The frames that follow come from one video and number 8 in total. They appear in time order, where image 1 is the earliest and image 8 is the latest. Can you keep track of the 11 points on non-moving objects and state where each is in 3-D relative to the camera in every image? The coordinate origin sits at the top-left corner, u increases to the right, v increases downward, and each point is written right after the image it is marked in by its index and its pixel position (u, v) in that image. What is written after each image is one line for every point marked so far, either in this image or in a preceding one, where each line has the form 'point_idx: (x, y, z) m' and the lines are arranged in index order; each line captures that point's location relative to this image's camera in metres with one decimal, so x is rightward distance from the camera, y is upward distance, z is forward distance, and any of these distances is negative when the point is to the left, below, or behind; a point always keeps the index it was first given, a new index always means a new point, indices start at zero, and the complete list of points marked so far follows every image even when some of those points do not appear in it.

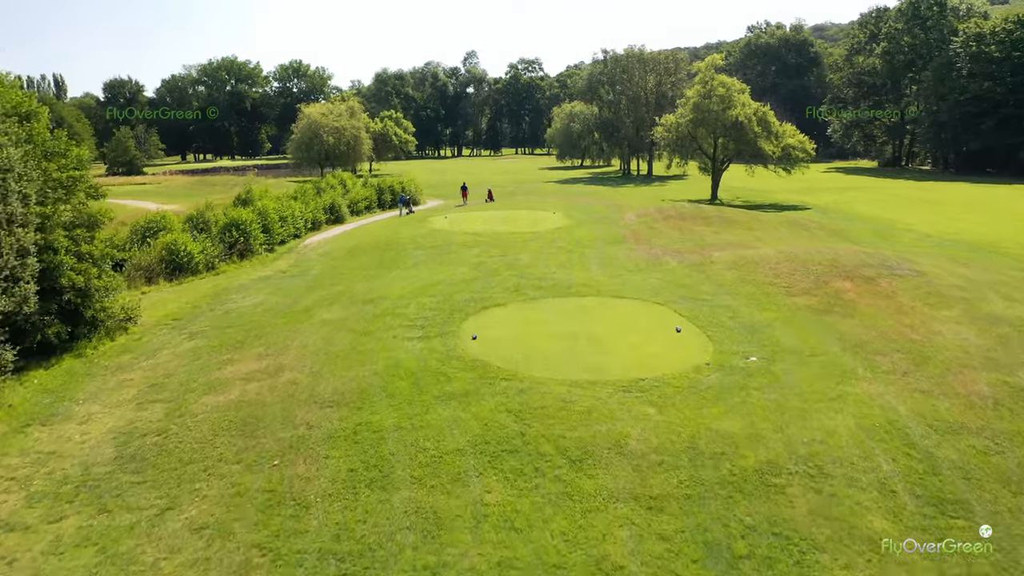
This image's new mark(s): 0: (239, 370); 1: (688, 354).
0: (-4.3, -1.3, +13.1) m
1: (+2.6, -1.0, +12.4) m
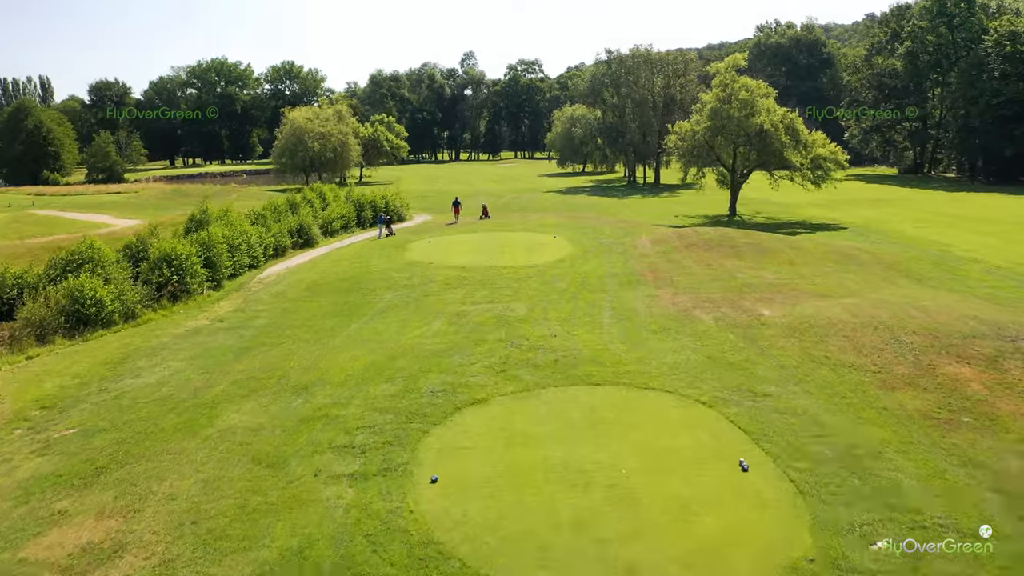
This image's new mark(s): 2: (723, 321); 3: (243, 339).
0: (-4.5, -2.6, +8.4) m
1: (+2.4, -2.2, +7.6) m
2: (+4.1, -0.6, +16.1) m
3: (-5.9, -1.1, +18.3) m
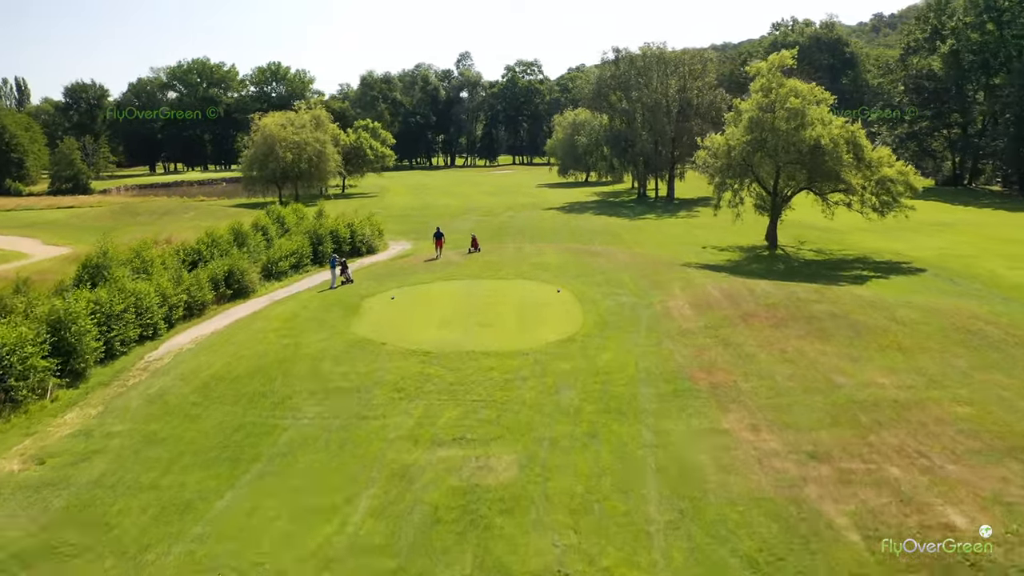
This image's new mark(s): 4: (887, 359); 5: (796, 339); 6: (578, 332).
0: (-4.8, -4.5, +0.9) m
1: (+2.1, -4.1, +0.2) m
2: (+3.8, -2.6, +8.7) m
3: (-6.1, -3.0, +10.9) m
4: (+7.1, -1.3, +15.9) m
5: (+5.7, -1.0, +16.9) m
6: (+1.4, -0.9, +18.4) m
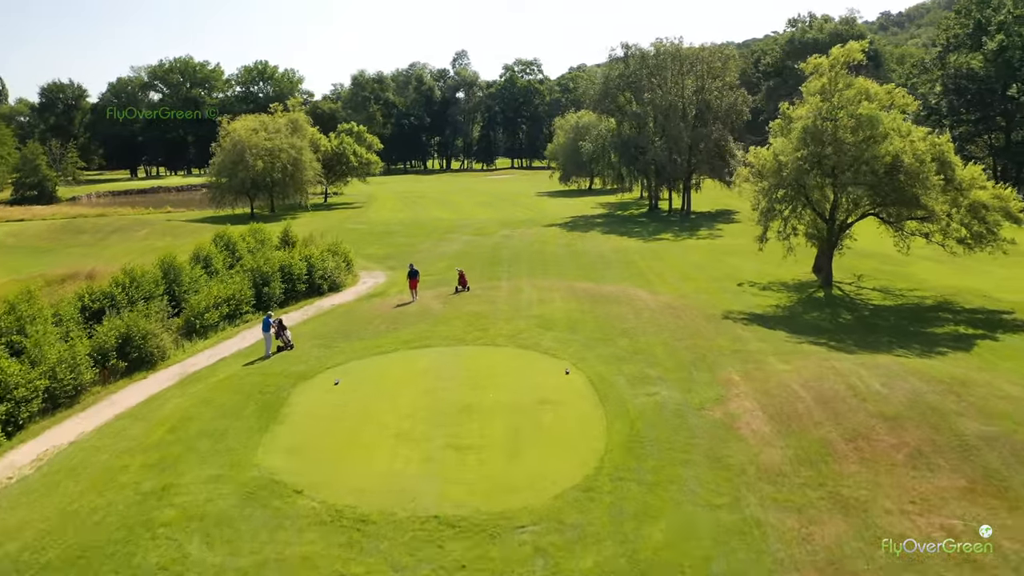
0: (-4.9, -6.1, -5.6) m
1: (+1.9, -5.7, -6.3) m
2: (+3.6, -4.2, +2.2) m
3: (-6.3, -4.6, +4.4) m
4: (+6.9, -2.9, +9.4) m
5: (+5.6, -2.6, +10.4) m
6: (+1.3, -2.5, +11.9) m
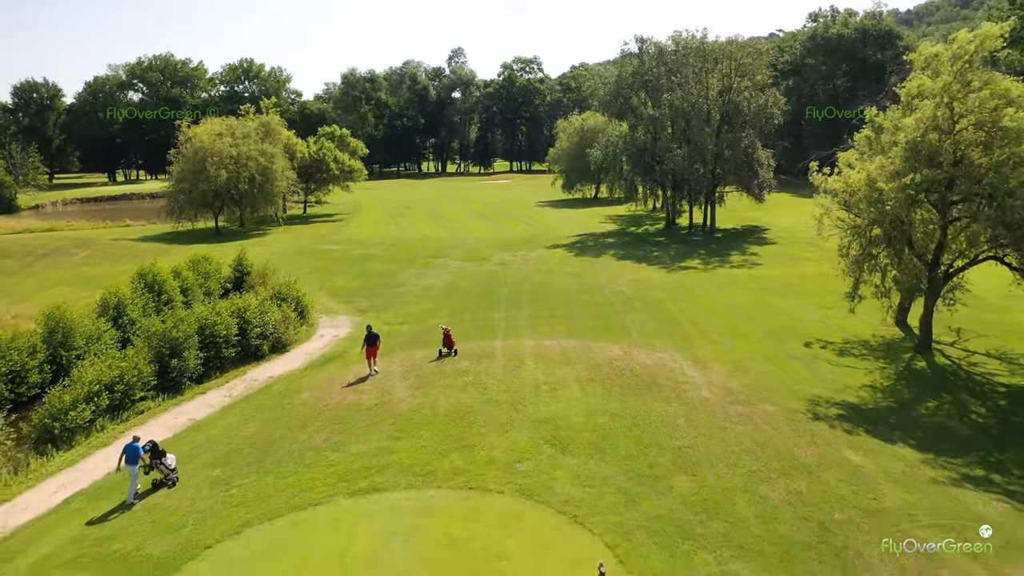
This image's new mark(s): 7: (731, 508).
0: (-4.9, -7.8, -12.5) m
1: (+1.9, -7.4, -13.2) m
2: (+3.6, -5.8, -4.7) m
3: (-6.3, -6.3, -2.5) m
4: (+6.9, -4.6, +2.5) m
5: (+5.5, -4.3, +3.5) m
6: (+1.2, -4.2, +5.0) m
7: (+3.0, -3.0, +11.6) m
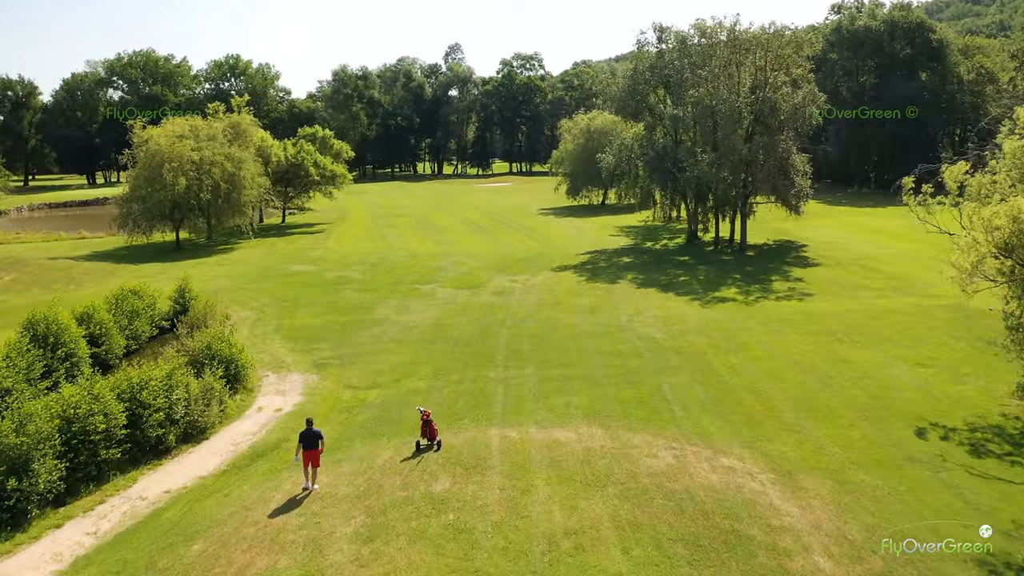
0: (-4.9, -9.1, -18.7) m
1: (+2.0, -8.8, -19.4) m
2: (+3.7, -7.2, -10.9) m
3: (-6.3, -7.6, -8.8) m
4: (+7.0, -5.9, -3.7) m
5: (+5.6, -5.6, -2.7) m
6: (+1.3, -5.5, -1.3) m
7: (+3.1, -4.4, +5.3) m
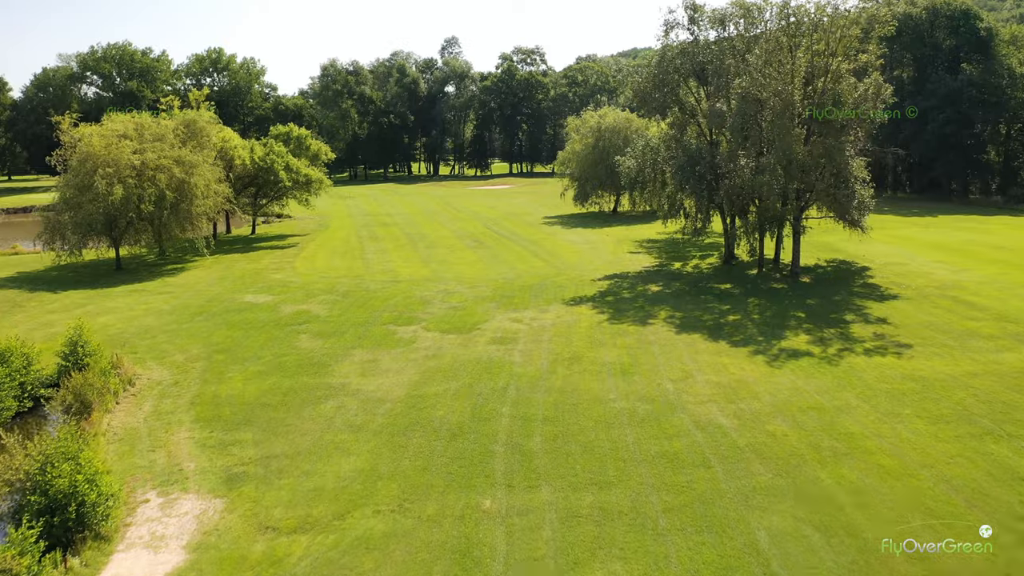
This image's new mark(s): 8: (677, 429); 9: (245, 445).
0: (-4.7, -10.6, -26.1) m
1: (+2.1, -10.2, -26.7) m
2: (+3.8, -8.6, -18.3) m
3: (-6.2, -9.1, -16.1) m
4: (+7.1, -7.4, -11.1) m
5: (+5.7, -7.1, -10.0) m
6: (+1.4, -7.0, -8.6) m
7: (+3.2, -5.8, -2.0) m
8: (+3.3, -2.9, +16.7) m
9: (-5.4, -3.2, +16.7) m
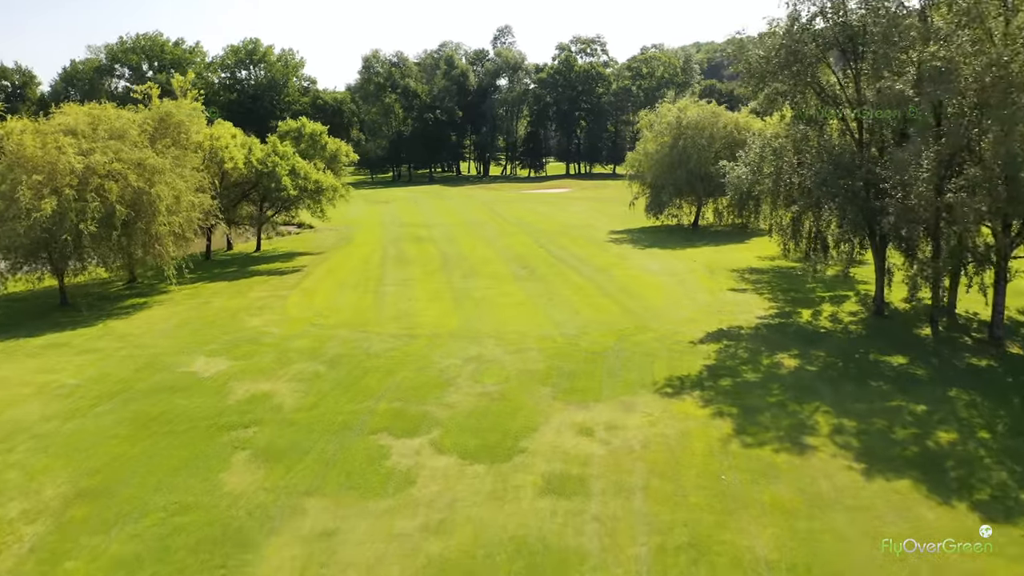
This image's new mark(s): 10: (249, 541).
0: (-6.9, -12.4, -36.0) m
1: (-0.1, -12.2, -37.1) m
2: (+2.1, -10.6, -28.7) m
3: (-7.7, -10.9, -26.0) m
4: (+5.9, -9.4, -21.7) m
5: (+4.6, -9.0, -20.6) m
6: (+0.4, -8.9, -18.9) m
7: (+2.6, -7.7, -12.5) m
8: (+3.9, -4.8, +6.2) m
9: (-4.7, -4.9, +6.7) m
10: (-4.0, -3.8, +12.6) m
